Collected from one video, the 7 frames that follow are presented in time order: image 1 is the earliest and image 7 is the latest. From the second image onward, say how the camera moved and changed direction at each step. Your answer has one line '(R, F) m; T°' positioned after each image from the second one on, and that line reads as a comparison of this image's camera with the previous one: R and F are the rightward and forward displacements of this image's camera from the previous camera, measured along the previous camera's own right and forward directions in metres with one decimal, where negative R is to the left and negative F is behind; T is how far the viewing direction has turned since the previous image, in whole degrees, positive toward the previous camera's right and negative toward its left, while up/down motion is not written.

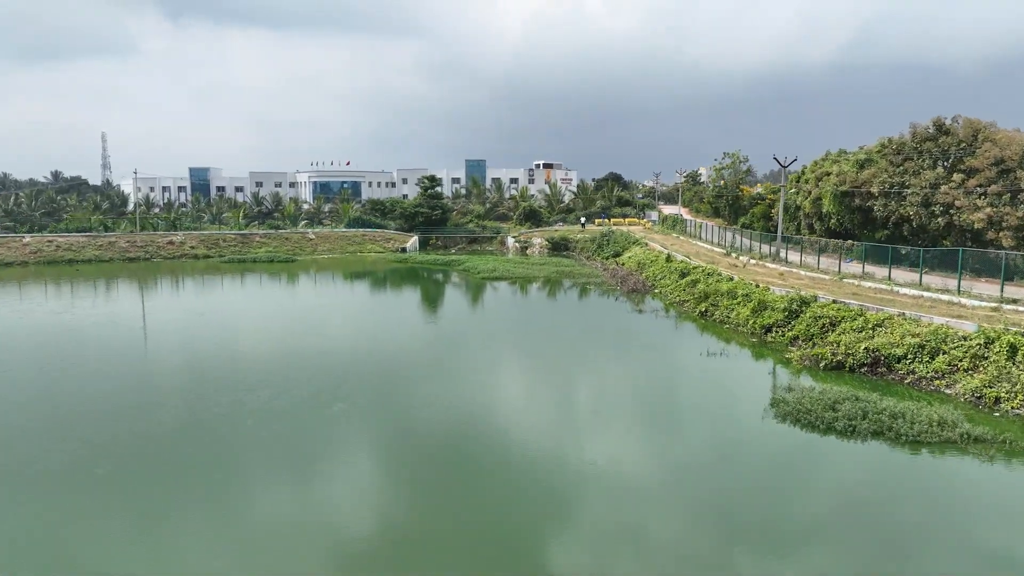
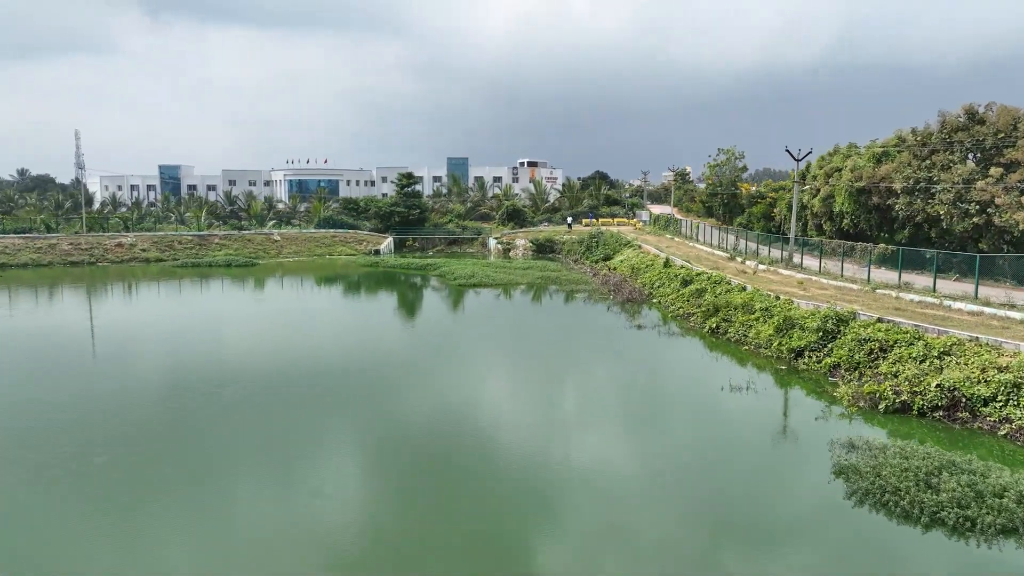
(+0.2, +3.0) m; +1°
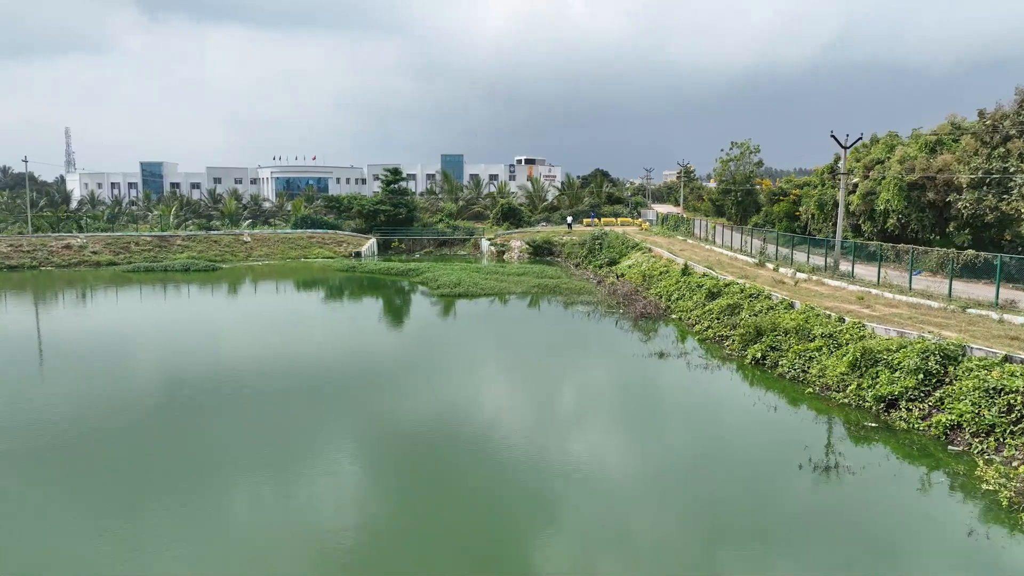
(+0.3, +3.7) m; 0°
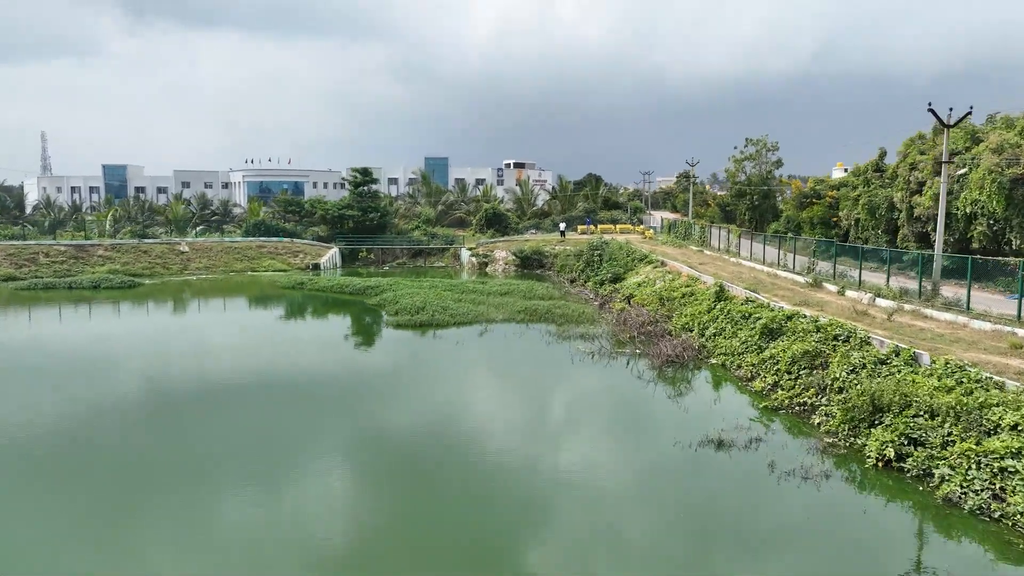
(+0.4, +5.2) m; +1°
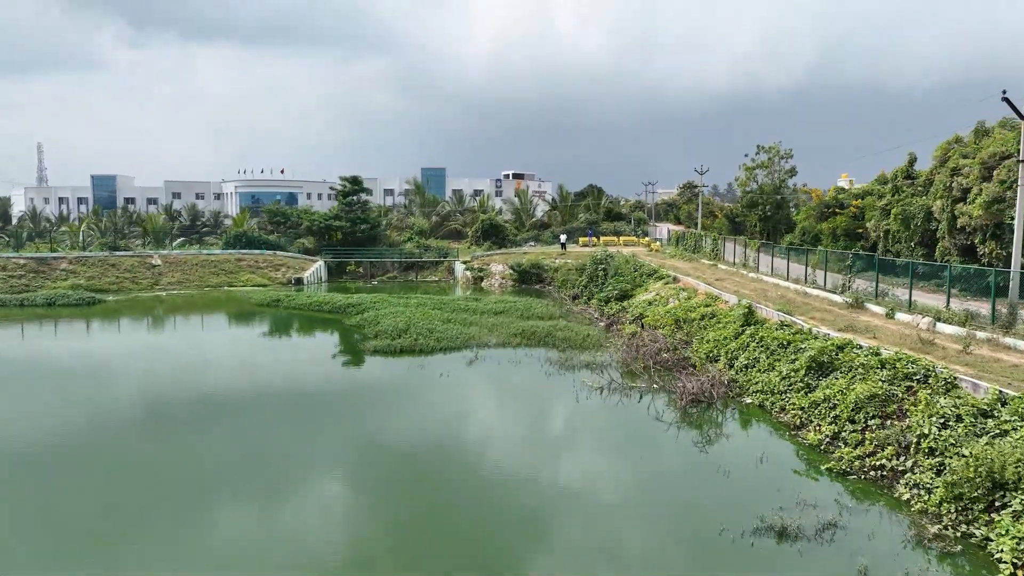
(+0.1, +2.2) m; 0°
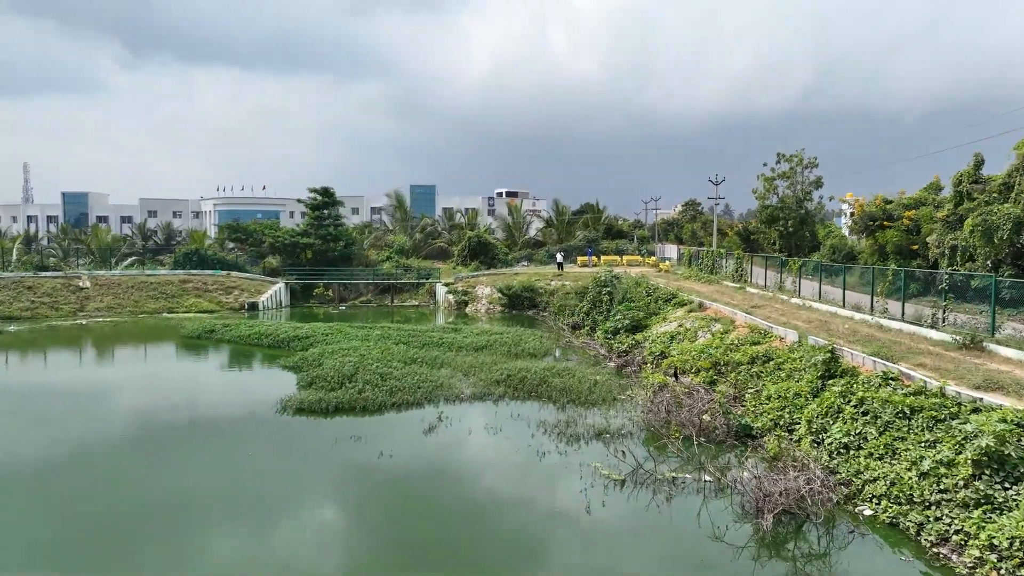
(+0.3, +4.1) m; 0°
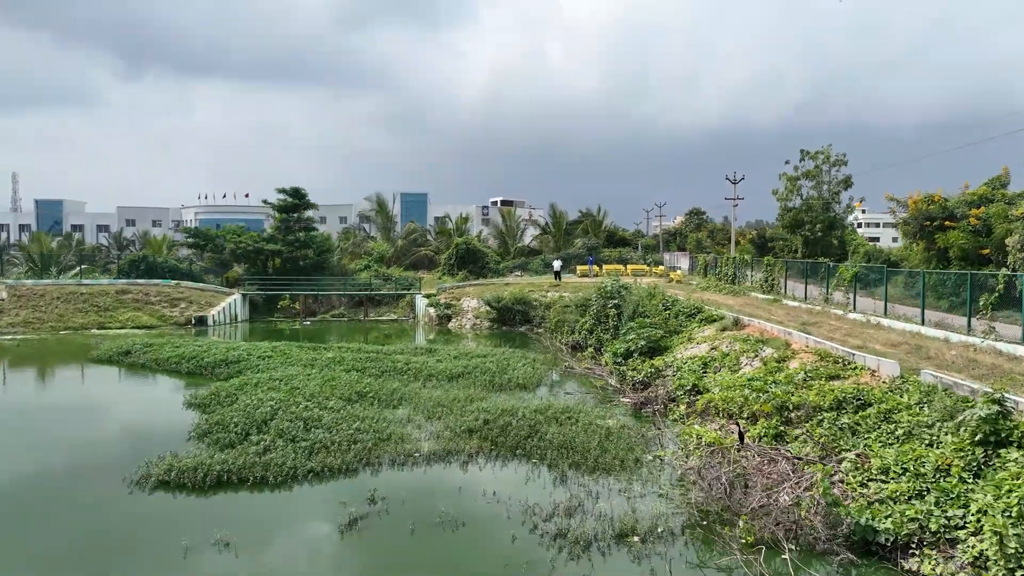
(+0.3, +3.5) m; 0°
